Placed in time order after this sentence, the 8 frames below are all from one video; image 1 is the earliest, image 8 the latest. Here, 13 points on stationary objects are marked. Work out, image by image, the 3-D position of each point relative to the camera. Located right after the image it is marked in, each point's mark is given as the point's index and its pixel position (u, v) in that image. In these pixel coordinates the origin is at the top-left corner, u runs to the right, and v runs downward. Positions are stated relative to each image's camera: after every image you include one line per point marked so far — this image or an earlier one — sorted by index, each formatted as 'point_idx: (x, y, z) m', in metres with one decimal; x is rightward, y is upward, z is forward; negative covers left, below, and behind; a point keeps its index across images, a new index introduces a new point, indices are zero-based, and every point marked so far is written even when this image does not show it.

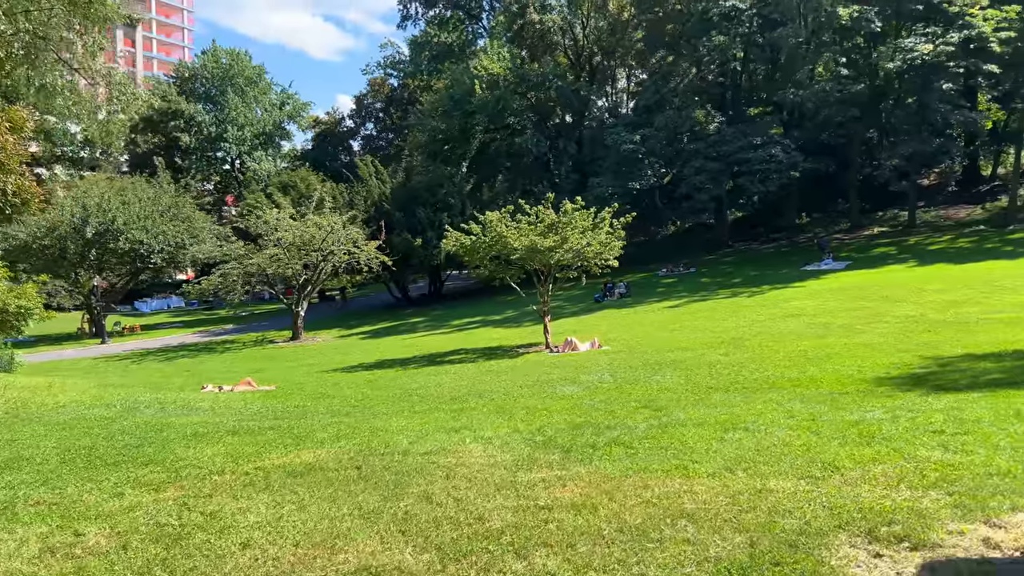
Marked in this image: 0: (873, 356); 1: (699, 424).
0: (+7.4, -1.4, +16.7) m
1: (+2.0, -1.5, +9.0) m
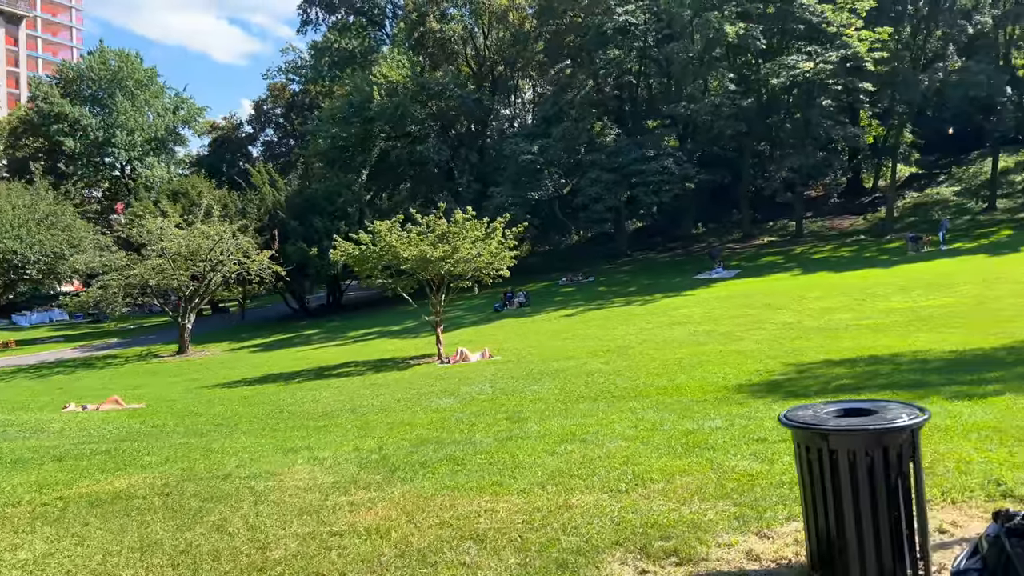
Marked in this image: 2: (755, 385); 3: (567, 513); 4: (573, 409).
0: (+4.8, -1.6, +17.2) m
1: (+0.3, -1.6, +9.0) m
2: (+4.1, -1.6, +13.7) m
3: (+0.4, -1.5, +5.3) m
4: (+0.9, -1.9, +12.6) m
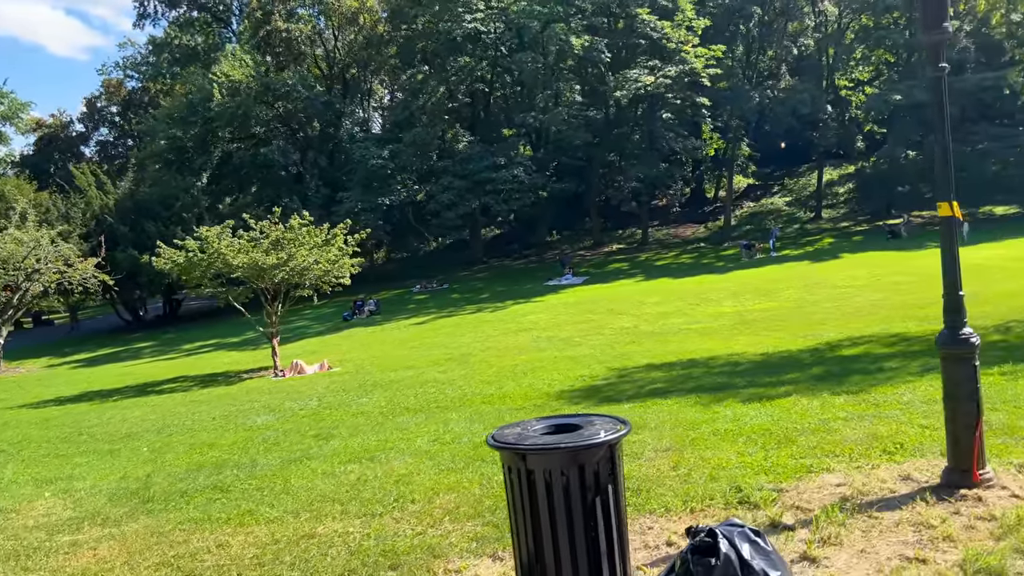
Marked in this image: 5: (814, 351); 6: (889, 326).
0: (+1.3, -1.7, +17.4) m
1: (-1.9, -1.7, +8.6) m
2: (+1.1, -1.8, +13.8) m
3: (-1.3, -1.6, +5.0) m
4: (-1.8, -2.0, +12.2) m
5: (+5.8, -1.2, +15.7) m
6: (+8.8, -0.9, +19.1) m
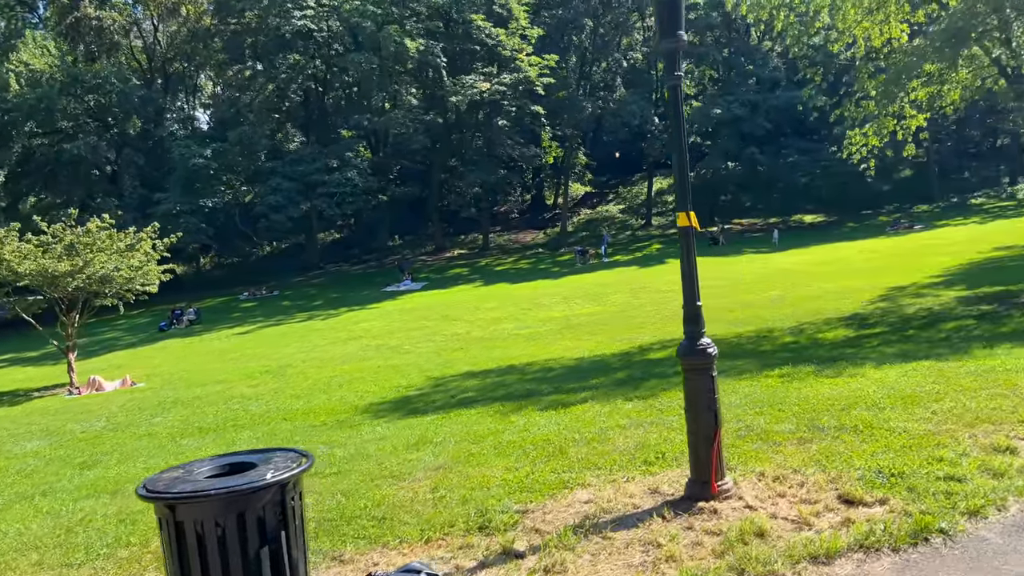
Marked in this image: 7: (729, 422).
0: (-2.6, -1.9, +16.9) m
1: (-4.0, -1.9, +7.6) m
2: (-2.1, -1.9, +13.3) m
3: (-2.8, -1.6, +4.2) m
4: (-4.7, -2.2, +11.2) m
5: (+2.2, -1.3, +16.0) m
6: (+4.5, -1.0, +19.9) m
7: (+2.0, -1.2, +7.5) m
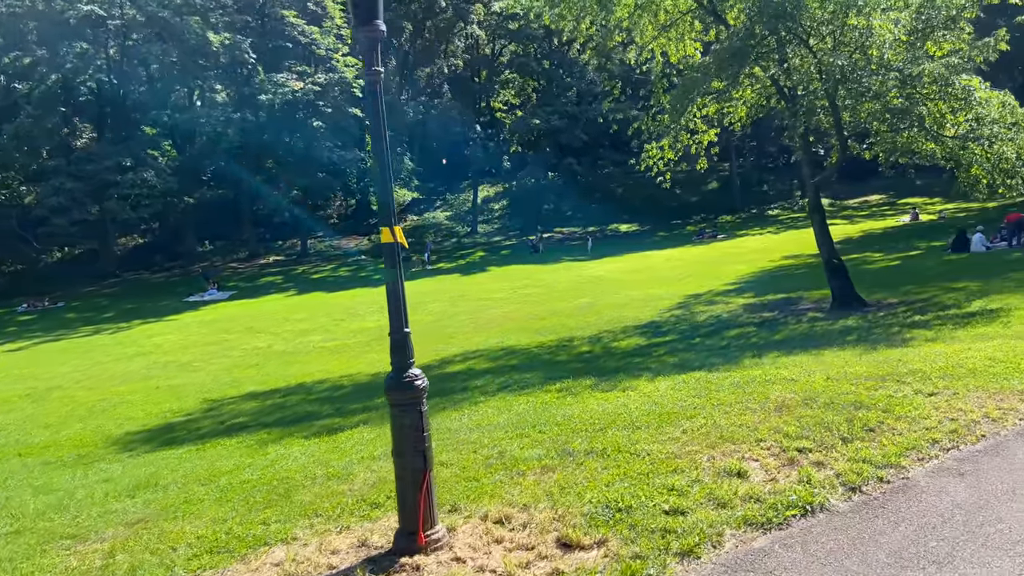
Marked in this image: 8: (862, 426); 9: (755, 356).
0: (-6.6, -2.1, +15.3) m
1: (-6.2, -2.0, +5.9) m
2: (-5.4, -2.1, +11.9) m
3: (-4.3, -1.8, +2.8) m
4: (-7.5, -2.4, +9.3) m
5: (-1.7, -1.5, +15.4) m
6: (-0.2, -1.2, +19.6) m
7: (-0.2, -1.4, +7.0) m
8: (+2.7, -1.1, +6.3) m
9: (+3.5, -1.0, +11.8) m
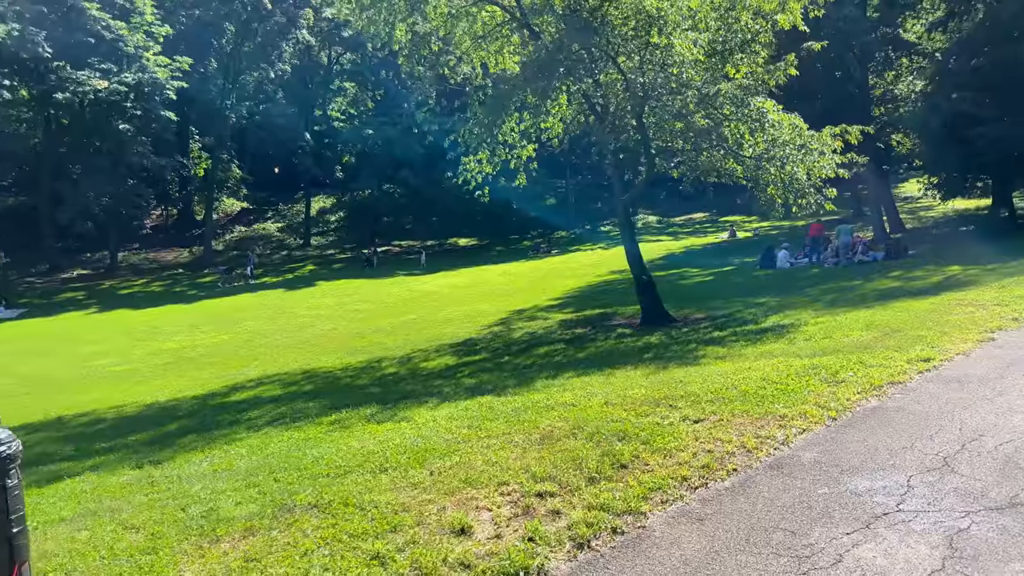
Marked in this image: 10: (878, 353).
0: (-10.0, -2.5, +12.9) m
1: (-7.9, -2.2, +3.8) m
2: (-8.2, -2.4, +9.7) m
3: (-5.5, -1.9, +1.1) m
4: (-9.8, -2.6, +6.9) m
5: (-5.3, -1.9, +13.9) m
6: (-4.6, -1.6, +18.3) m
7: (-2.3, -1.6, +5.9) m
8: (+0.7, -1.2, +5.8) m
9: (+0.5, -1.2, +11.3) m
10: (+4.3, -0.8, +9.7) m
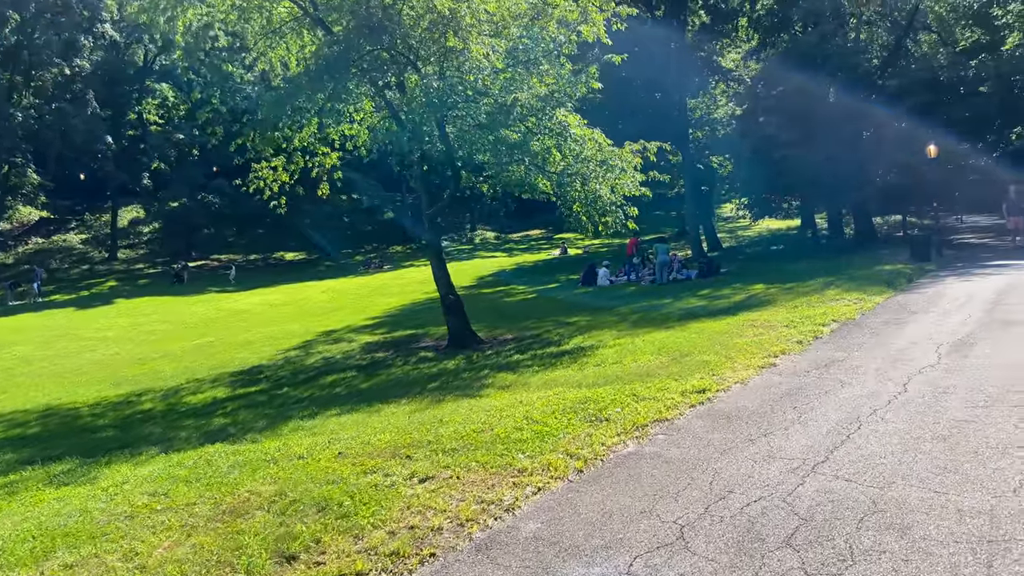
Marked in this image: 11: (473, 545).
0: (-13.1, -2.8, +9.5) m
1: (-9.4, -2.4, +0.9) m
2: (-10.8, -2.6, +6.7) m
3: (-6.5, -2.0, -1.3) m
4: (-11.8, -2.8, +3.6) m
5: (-8.6, -2.2, +11.4) m
6: (-8.7, -2.1, +15.8) m
7: (-4.2, -1.8, +4.0) m
8: (-1.2, -1.4, +4.4) m
9: (-2.5, -1.5, +9.8) m
10: (+1.6, -1.0, +8.9) m
11: (-0.2, -1.4, +4.5) m
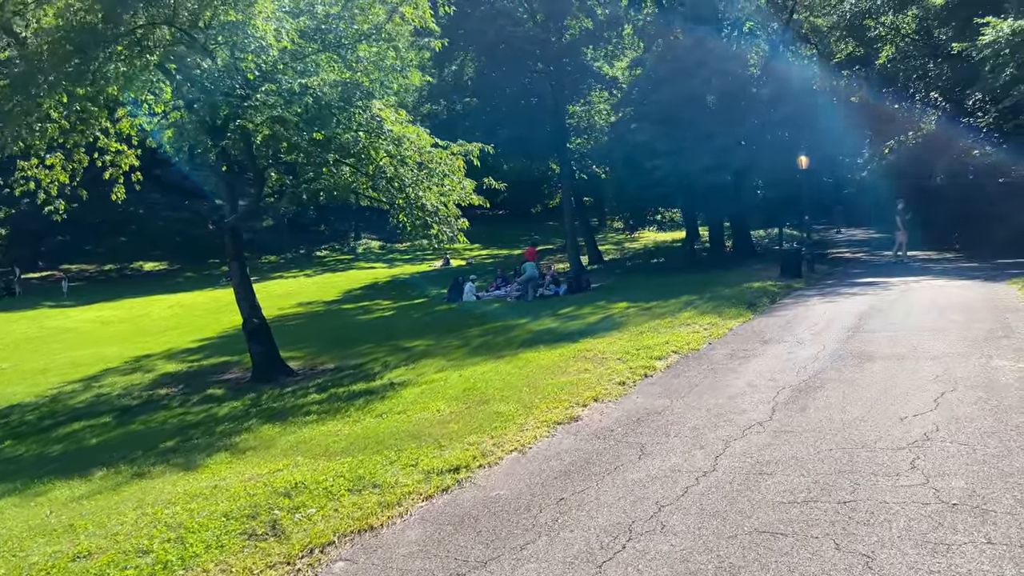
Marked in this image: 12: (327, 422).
0: (-15.5, -3.1, +5.6) m
1: (-10.8, -2.6, -2.5) m
2: (-12.8, -2.9, +3.1) m
3: (-7.7, -2.2, -4.4) m
4: (-13.5, -3.1, -0.1) m
5: (-11.2, -2.6, +8.0) m
6: (-11.8, -2.5, +12.4) m
7: (-6.1, -2.0, +1.2) m
8: (-3.1, -1.7, +2.0) m
9: (-4.9, -1.9, +7.2) m
10: (-0.8, -1.4, +6.8) m
11: (-2.1, -1.7, +2.1) m
12: (-2.1, -1.5, +9.3) m
